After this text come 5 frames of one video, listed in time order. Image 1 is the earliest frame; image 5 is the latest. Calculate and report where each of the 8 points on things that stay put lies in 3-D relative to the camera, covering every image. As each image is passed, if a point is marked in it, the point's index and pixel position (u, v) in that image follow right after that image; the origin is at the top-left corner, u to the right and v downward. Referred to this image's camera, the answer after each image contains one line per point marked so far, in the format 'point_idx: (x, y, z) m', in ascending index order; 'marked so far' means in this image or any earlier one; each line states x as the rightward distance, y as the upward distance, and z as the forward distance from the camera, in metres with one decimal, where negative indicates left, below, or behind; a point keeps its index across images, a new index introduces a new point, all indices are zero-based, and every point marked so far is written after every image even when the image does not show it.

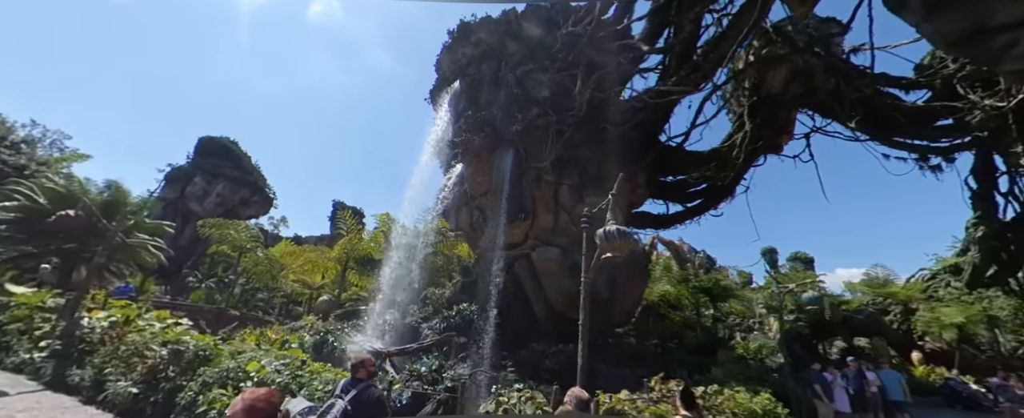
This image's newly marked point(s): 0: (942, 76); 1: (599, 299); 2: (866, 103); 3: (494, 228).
0: (+9.4, +2.9, +8.4) m
1: (+1.8, -1.9, +7.9) m
2: (+8.9, +2.5, +9.3) m
3: (-0.1, -0.5, +8.7) m
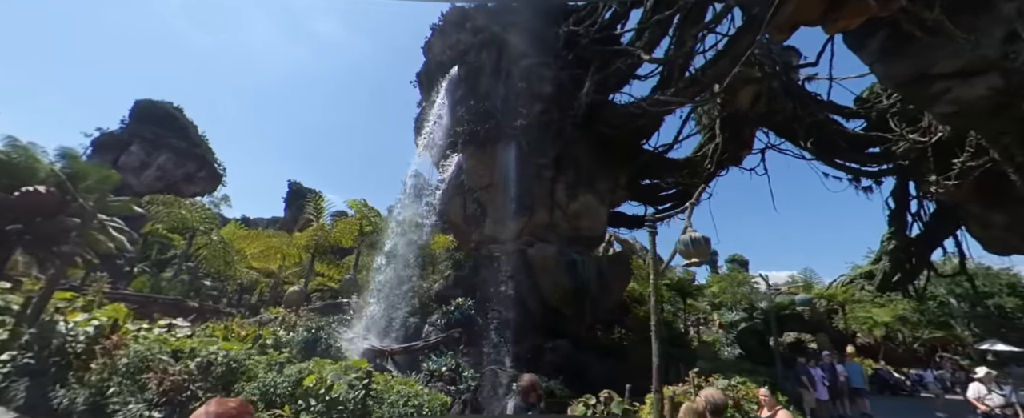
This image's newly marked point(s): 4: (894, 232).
0: (+9.4, +2.5, +9.7) m
1: (+1.7, -1.8, +8.2) m
2: (+8.7, +2.2, +10.6) m
3: (-0.3, -0.4, +8.6) m
4: (+10.6, -0.7, +10.6) m
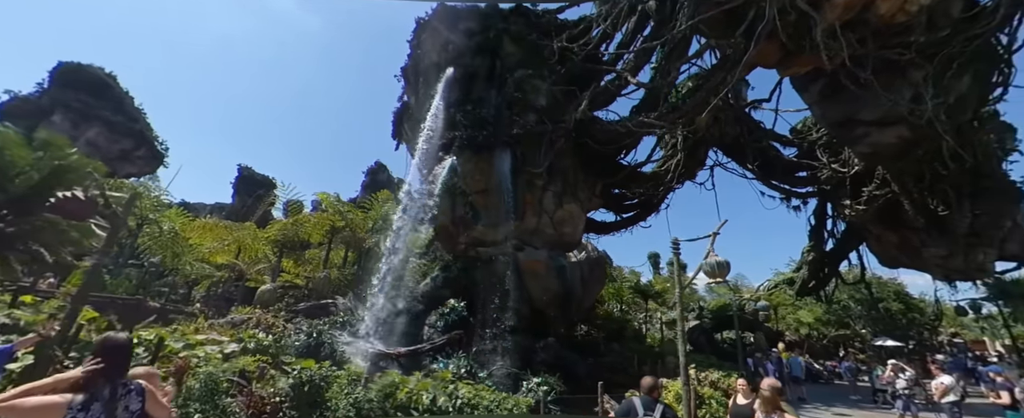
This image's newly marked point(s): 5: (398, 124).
0: (+9.0, +2.0, +11.5) m
1: (+1.4, -2.0, +8.8) m
2: (+8.1, +1.7, +12.2) m
3: (-0.5, -0.4, +8.8) m
4: (+9.9, -1.2, +12.5) m
5: (-3.5, +2.6, +11.7) m
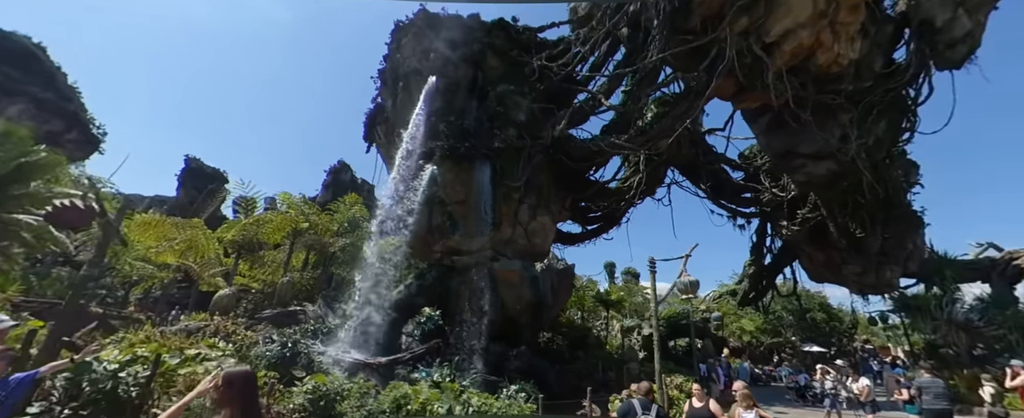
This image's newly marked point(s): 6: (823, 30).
0: (+8.1, +1.4, +12.7) m
1: (+0.7, -2.3, +9.1) m
2: (+7.1, +1.2, +13.3) m
3: (-1.1, -0.6, +8.9) m
4: (+8.8, -1.9, +13.8) m
5: (-4.3, +2.5, +11.5) m
6: (+6.2, +3.6, +7.6) m
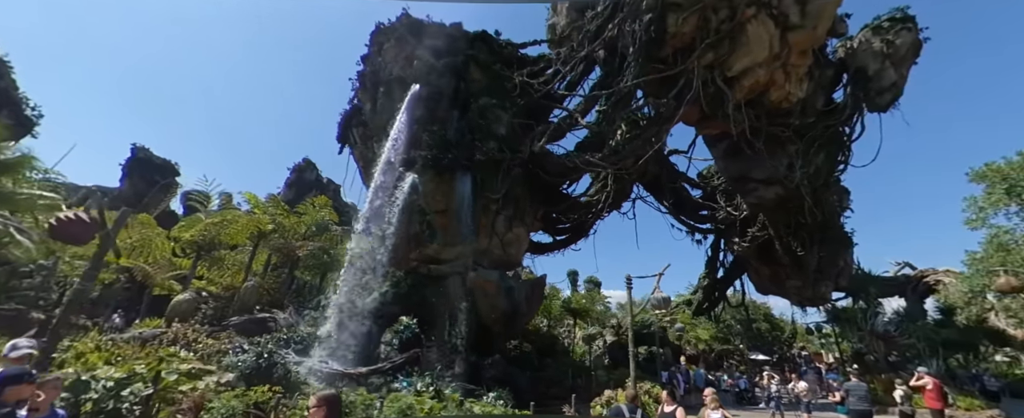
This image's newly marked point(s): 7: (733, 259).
0: (+7.2, +0.8, +13.7) m
1: (+0.1, -2.6, +9.3) m
2: (+6.1, +0.6, +14.2) m
3: (-1.7, -0.8, +9.0) m
4: (+7.6, -2.5, +14.8) m
5: (-4.9, +2.4, +11.2) m
6: (+5.9, +3.1, +8.5) m
7: (+8.4, -1.9, +14.4) m
